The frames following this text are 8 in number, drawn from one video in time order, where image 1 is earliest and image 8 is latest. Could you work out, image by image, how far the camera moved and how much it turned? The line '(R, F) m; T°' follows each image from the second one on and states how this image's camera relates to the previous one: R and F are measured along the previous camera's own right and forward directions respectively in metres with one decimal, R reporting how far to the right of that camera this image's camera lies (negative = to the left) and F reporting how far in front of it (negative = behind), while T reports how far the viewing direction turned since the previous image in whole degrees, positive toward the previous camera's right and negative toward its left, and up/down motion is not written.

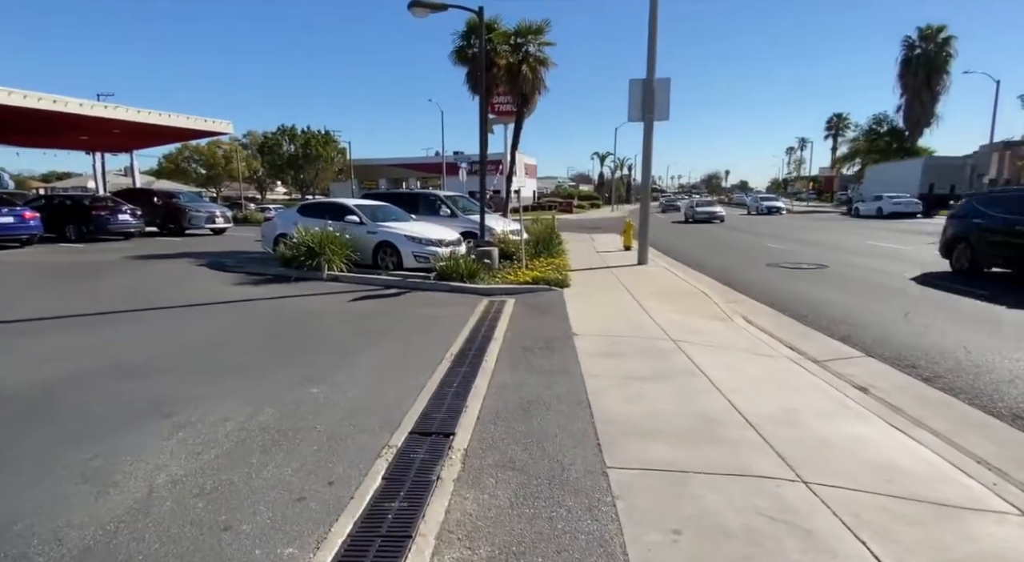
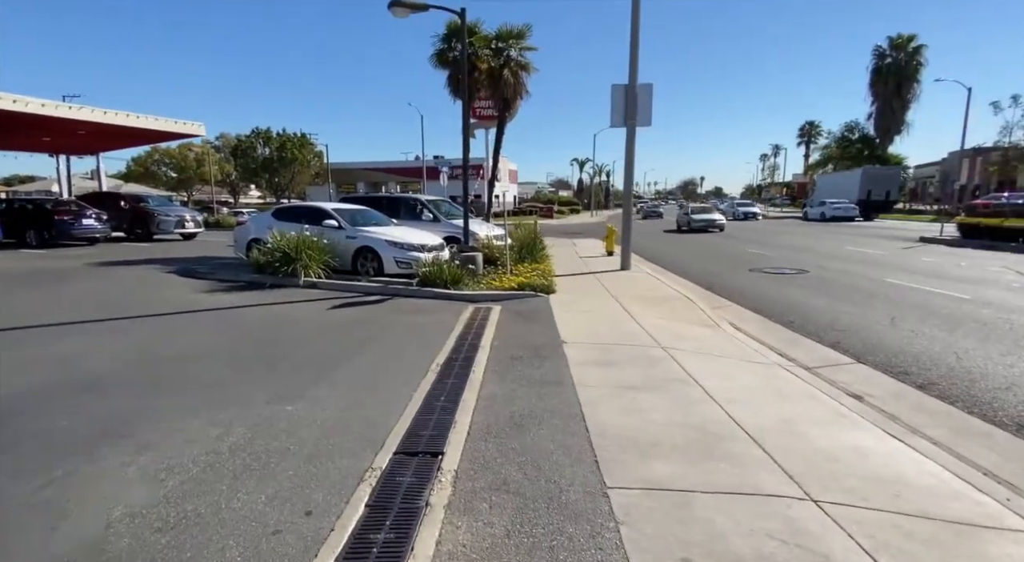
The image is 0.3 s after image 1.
(-0.1, +0.2) m; +2°
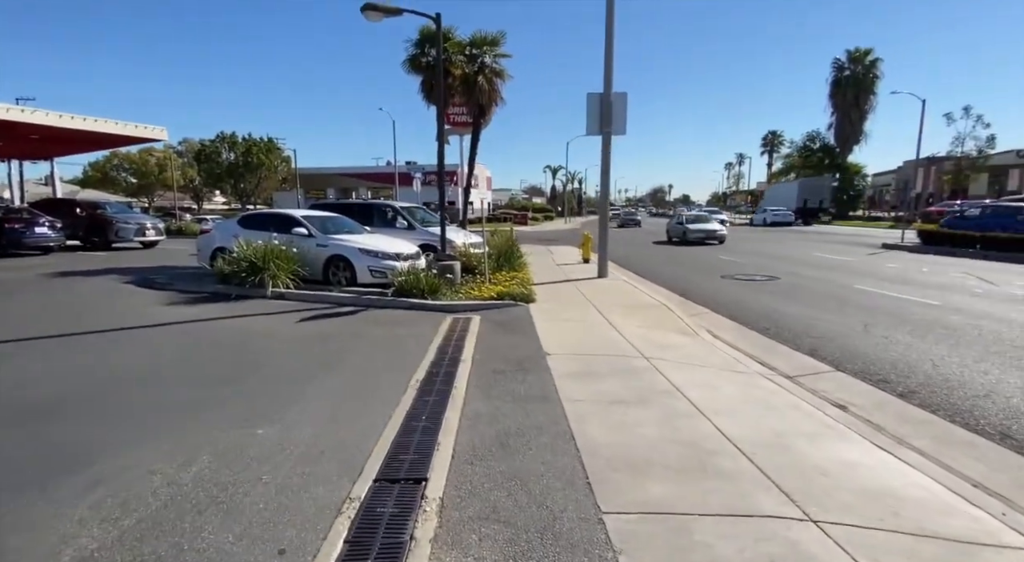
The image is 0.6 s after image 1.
(-0.1, +0.2) m; +3°
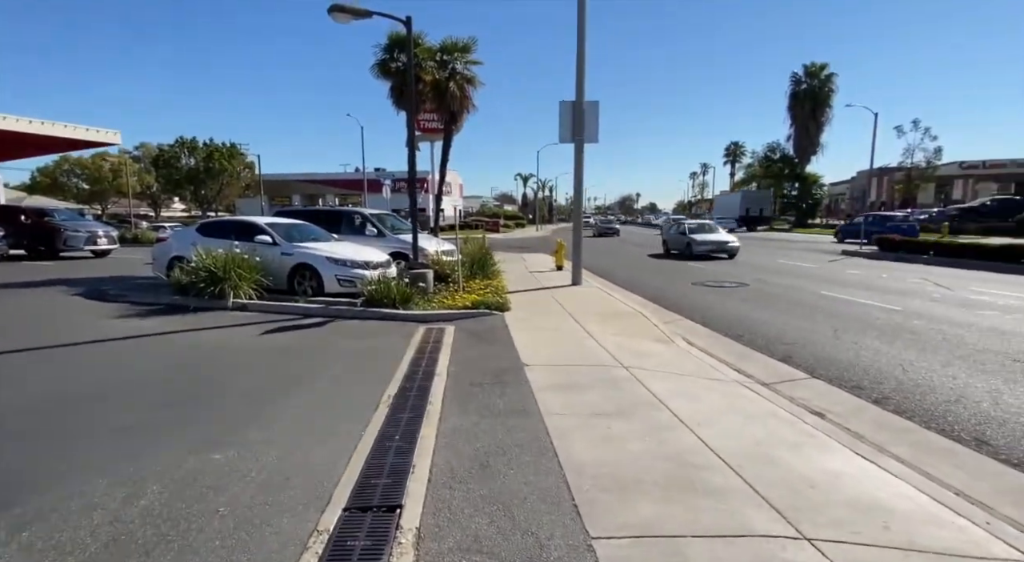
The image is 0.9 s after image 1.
(-0.1, +0.2) m; +3°
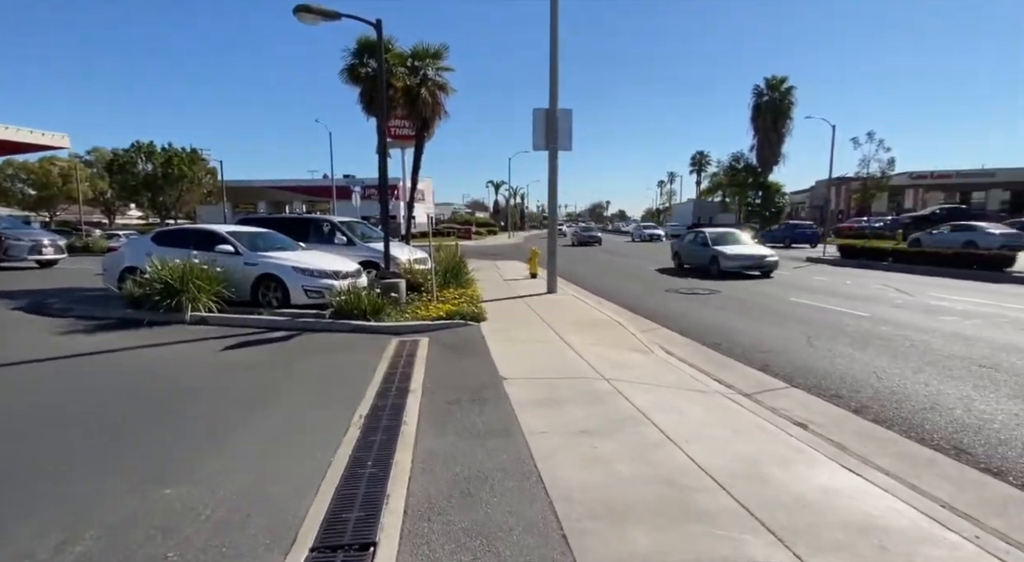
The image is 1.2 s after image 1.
(-0.1, +0.2) m; +3°
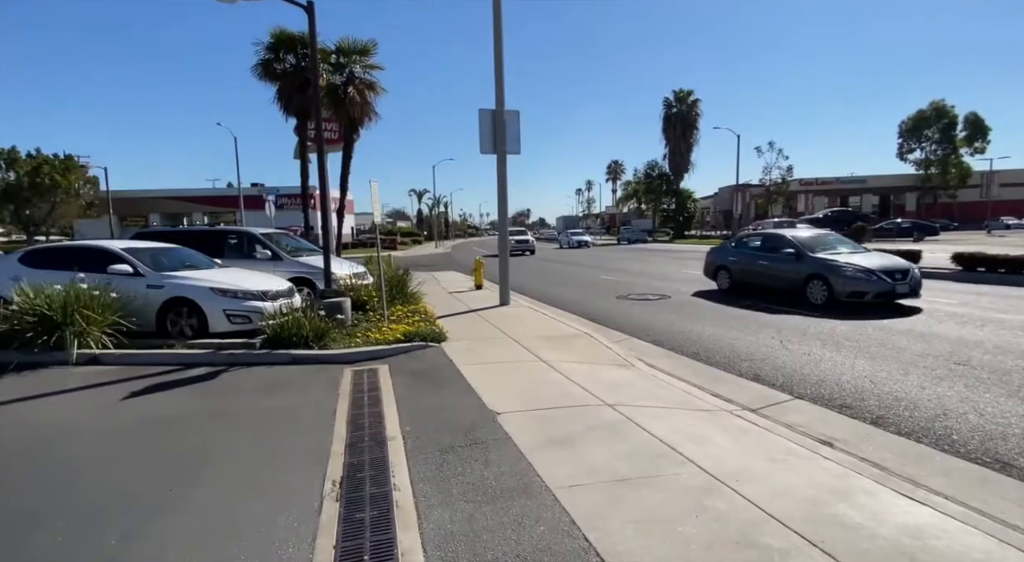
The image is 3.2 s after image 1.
(-0.6, +0.9) m; +8°
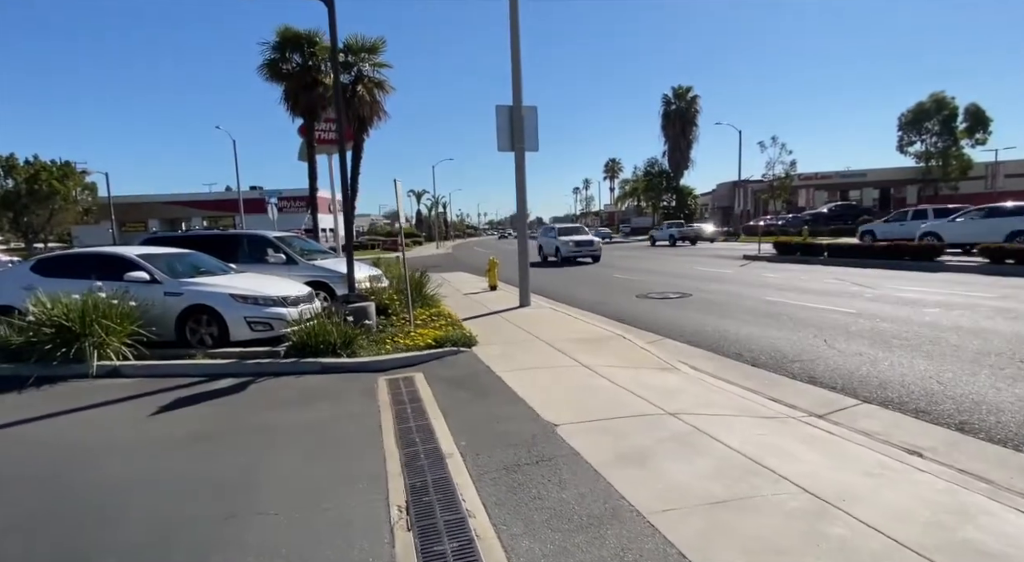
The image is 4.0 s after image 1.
(-0.5, +0.4) m; 0°
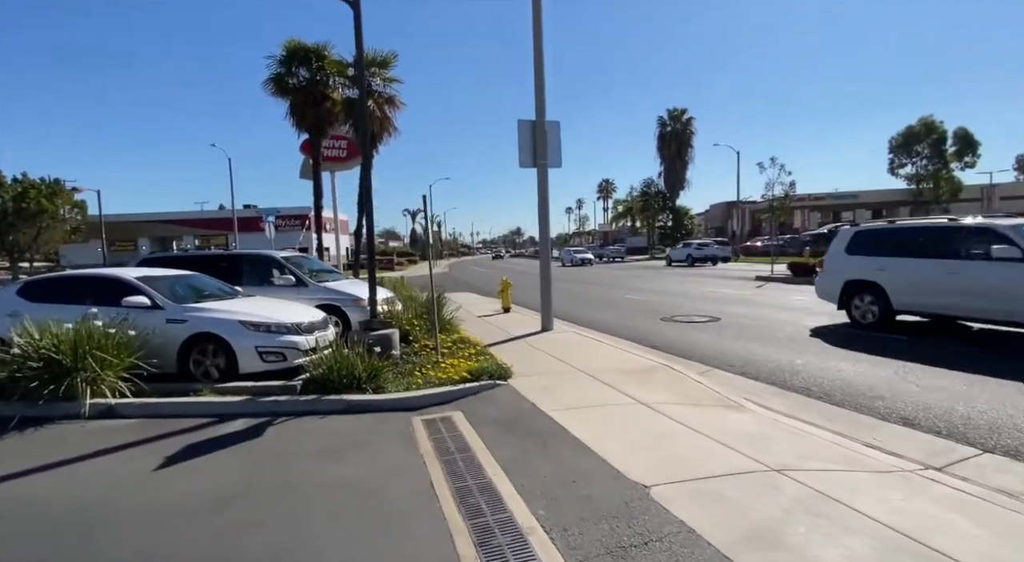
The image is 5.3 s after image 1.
(-0.6, +0.8) m; +1°
